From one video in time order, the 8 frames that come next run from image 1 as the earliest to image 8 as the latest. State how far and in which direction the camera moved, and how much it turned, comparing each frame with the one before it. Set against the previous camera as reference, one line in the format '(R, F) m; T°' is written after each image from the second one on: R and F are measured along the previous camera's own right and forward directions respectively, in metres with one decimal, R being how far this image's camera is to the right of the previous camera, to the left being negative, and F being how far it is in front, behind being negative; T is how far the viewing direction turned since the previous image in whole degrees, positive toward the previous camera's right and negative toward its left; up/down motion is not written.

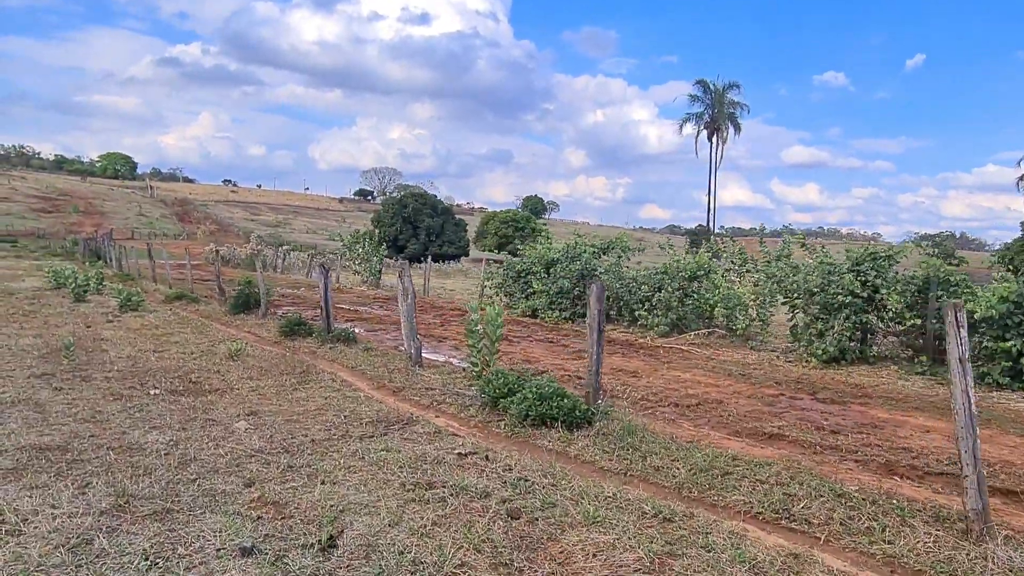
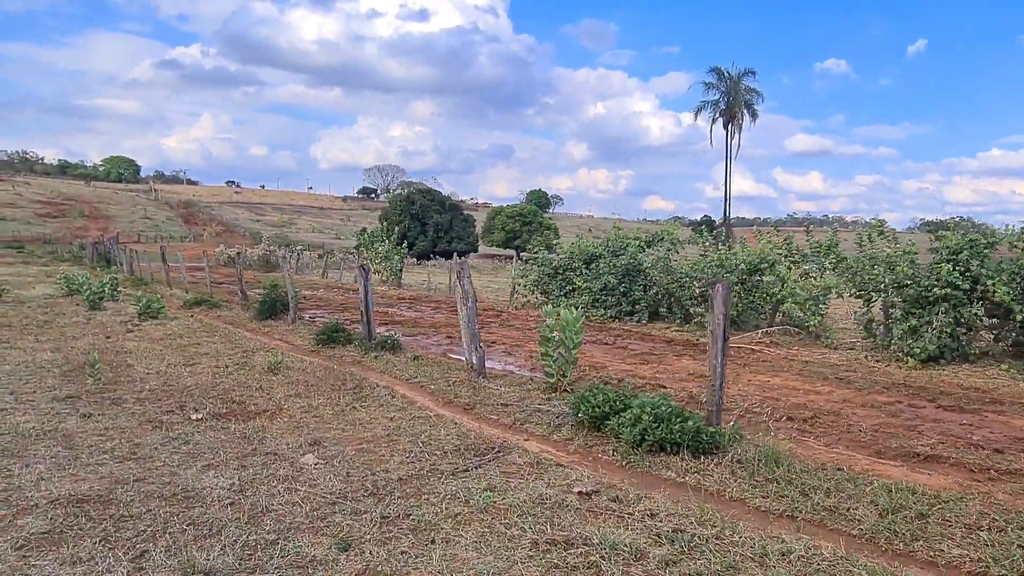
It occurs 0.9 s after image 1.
(-0.8, +1.0) m; 0°
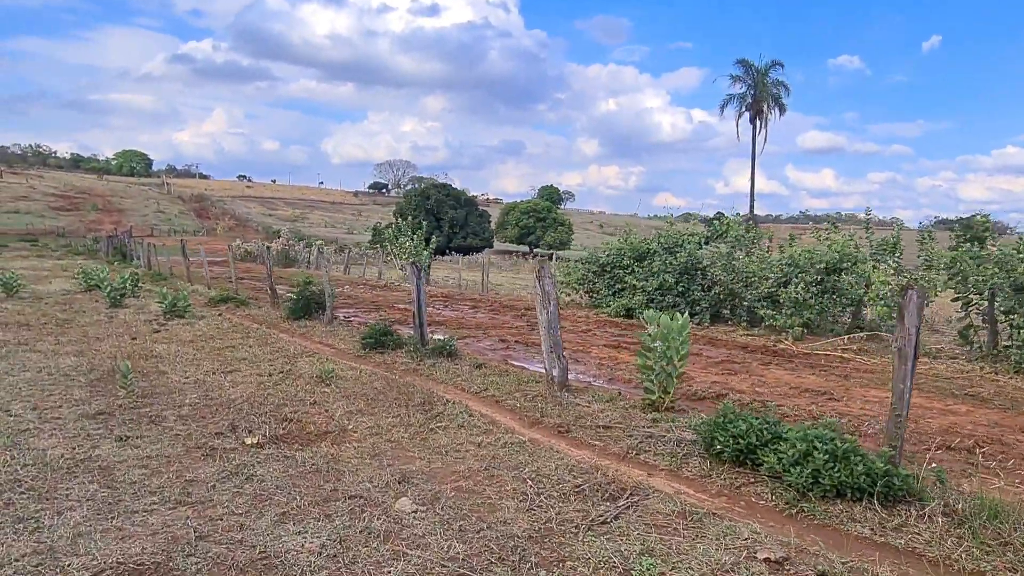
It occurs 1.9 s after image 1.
(-0.8, +1.0) m; -1°
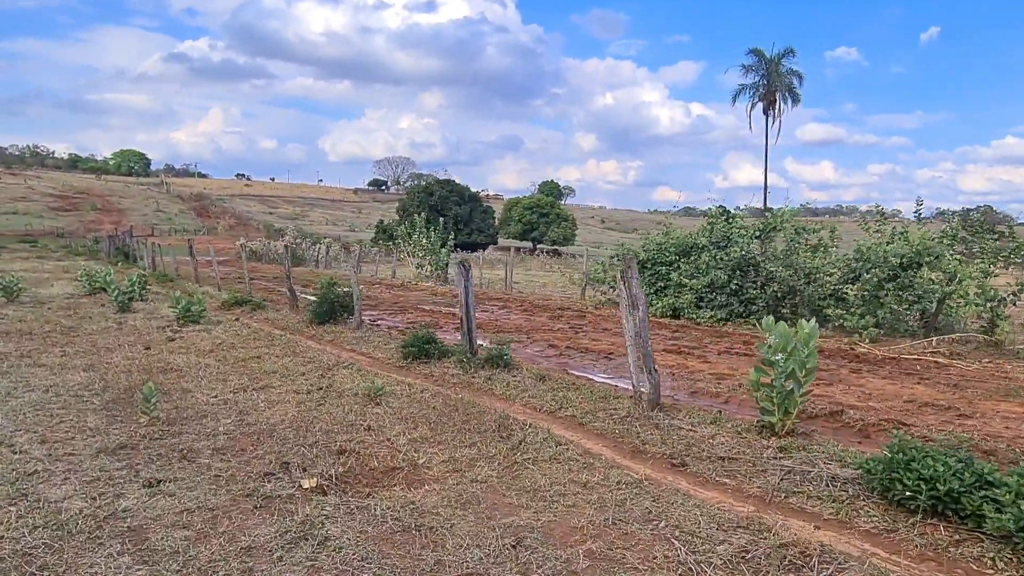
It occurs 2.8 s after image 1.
(-0.7, +1.1) m; 0°
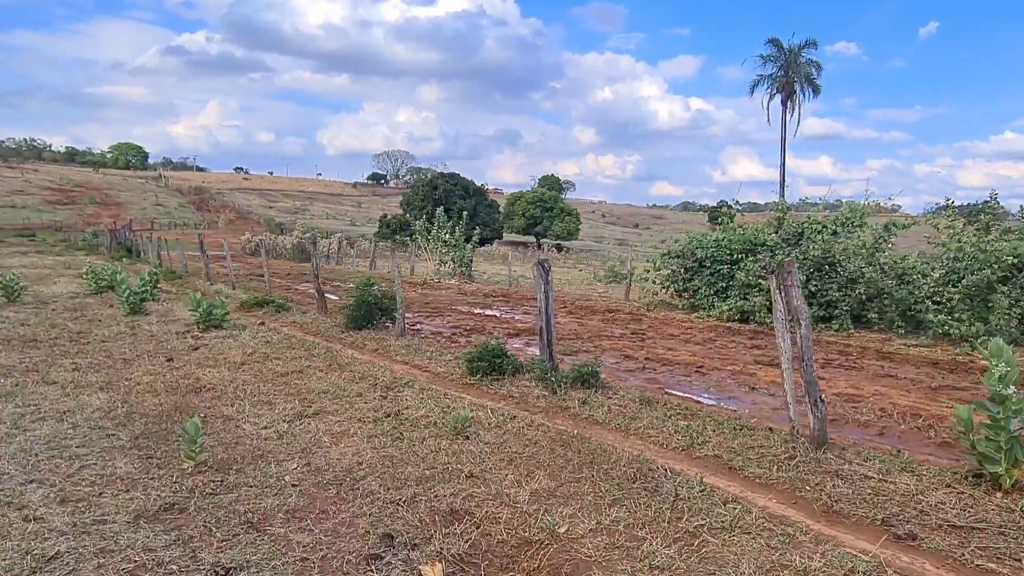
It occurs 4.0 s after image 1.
(-0.9, +1.3) m; 0°
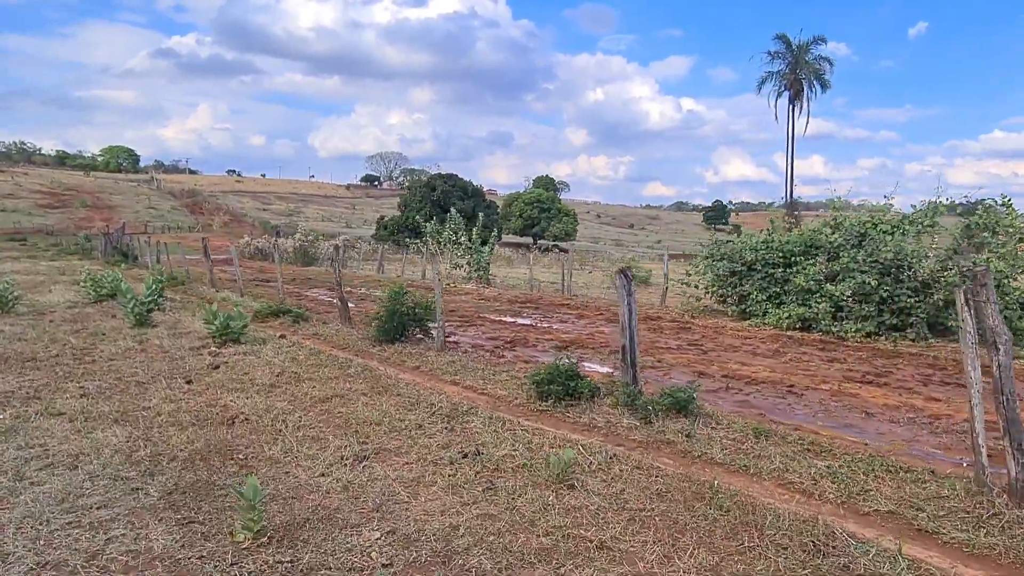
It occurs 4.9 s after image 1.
(-0.8, +1.0) m; +1°
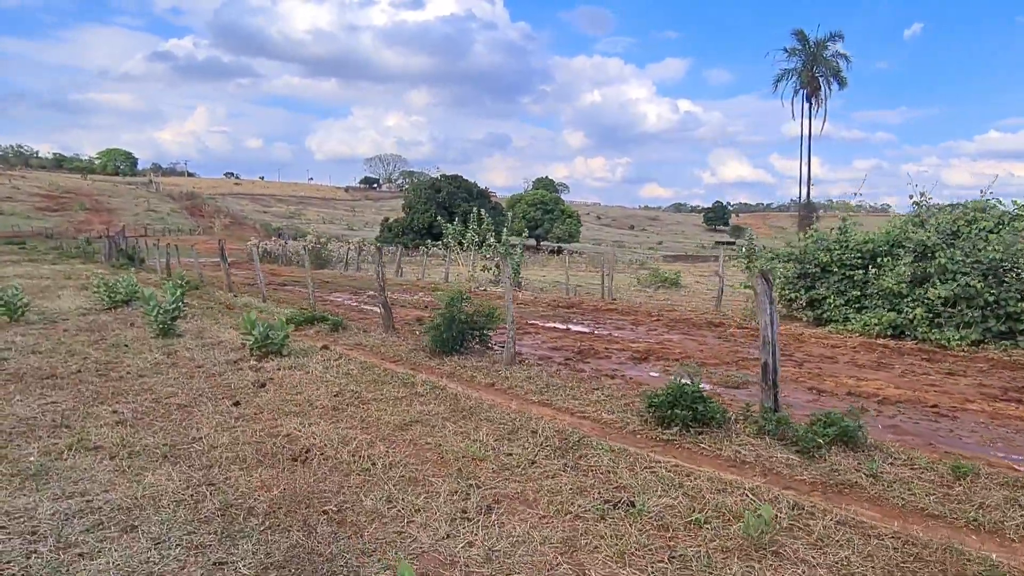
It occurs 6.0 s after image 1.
(-0.9, +1.1) m; 0°
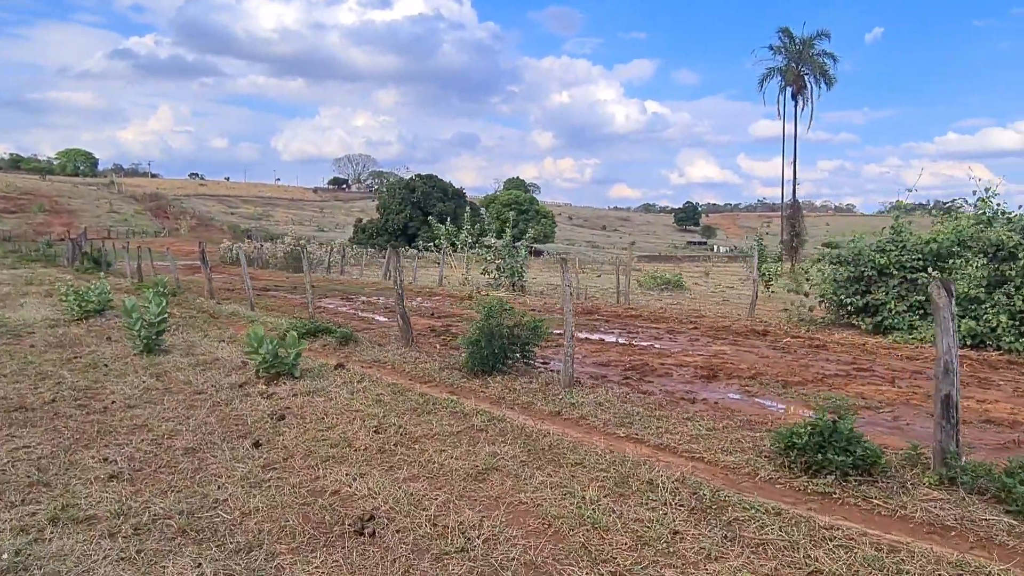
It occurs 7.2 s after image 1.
(-0.9, +1.3) m; +2°
